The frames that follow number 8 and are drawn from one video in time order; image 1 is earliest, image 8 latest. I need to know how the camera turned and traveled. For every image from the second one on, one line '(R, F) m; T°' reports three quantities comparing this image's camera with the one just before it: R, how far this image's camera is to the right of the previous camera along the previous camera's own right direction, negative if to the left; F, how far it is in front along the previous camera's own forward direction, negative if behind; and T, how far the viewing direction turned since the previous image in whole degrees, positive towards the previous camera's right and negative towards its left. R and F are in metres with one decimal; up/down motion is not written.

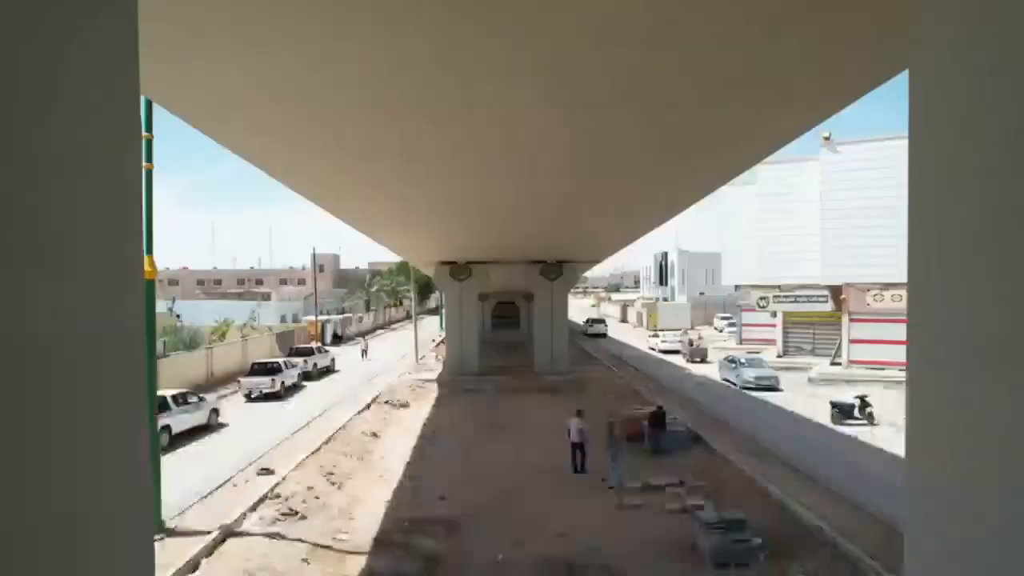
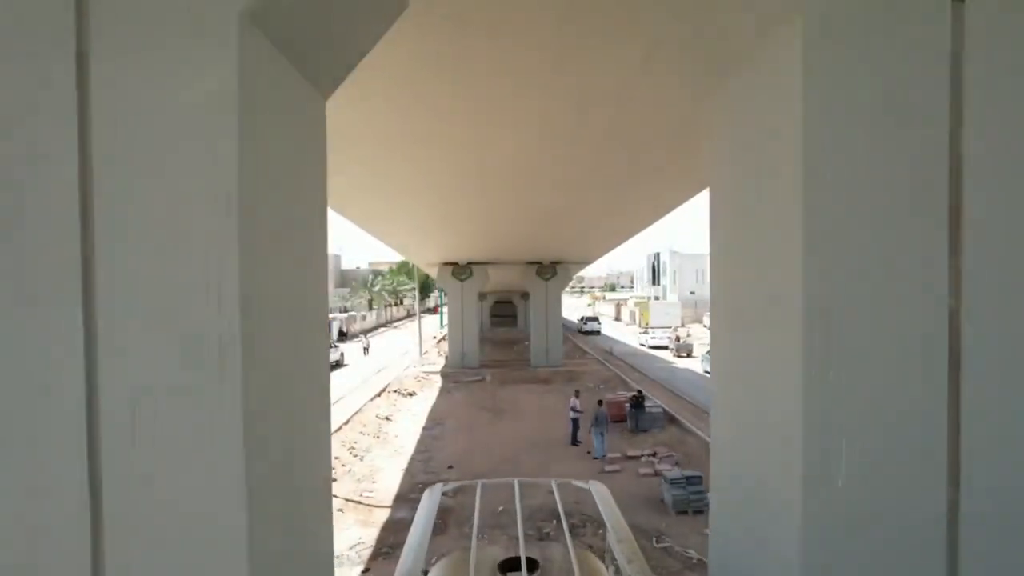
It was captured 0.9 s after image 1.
(0.0, -1.9) m; 0°
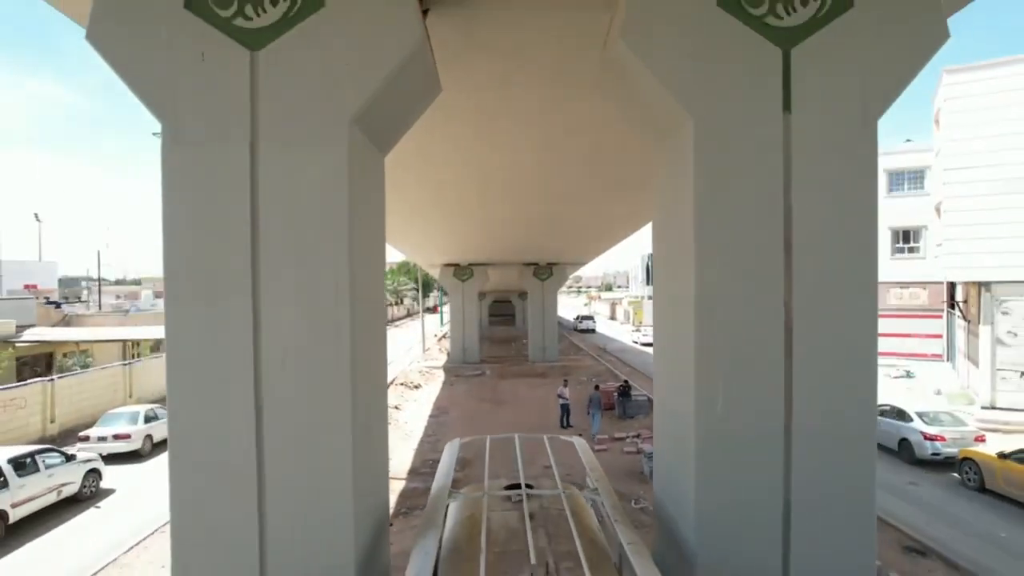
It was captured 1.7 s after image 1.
(0.0, -1.6) m; 0°
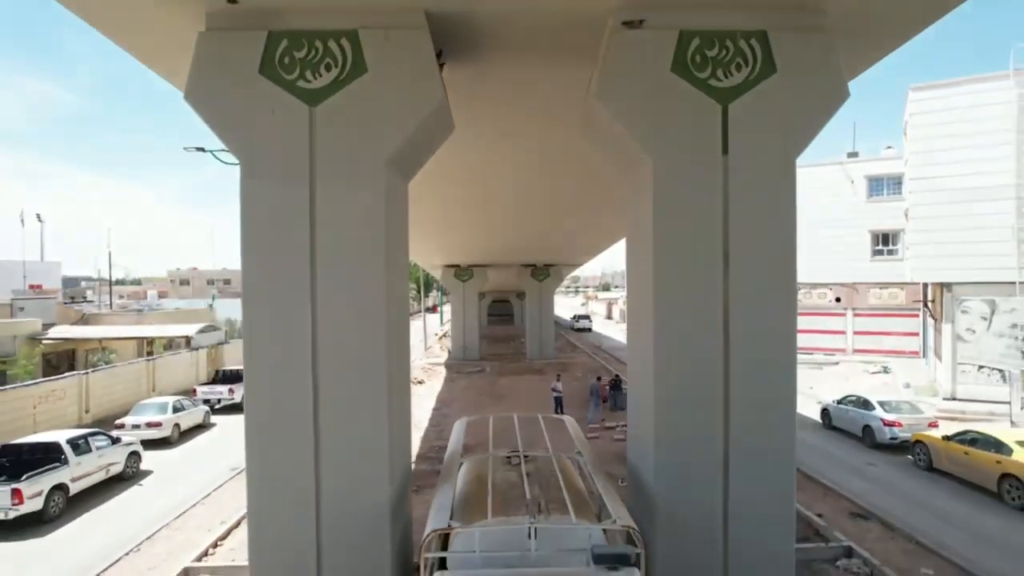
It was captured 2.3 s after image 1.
(0.0, -1.2) m; 0°
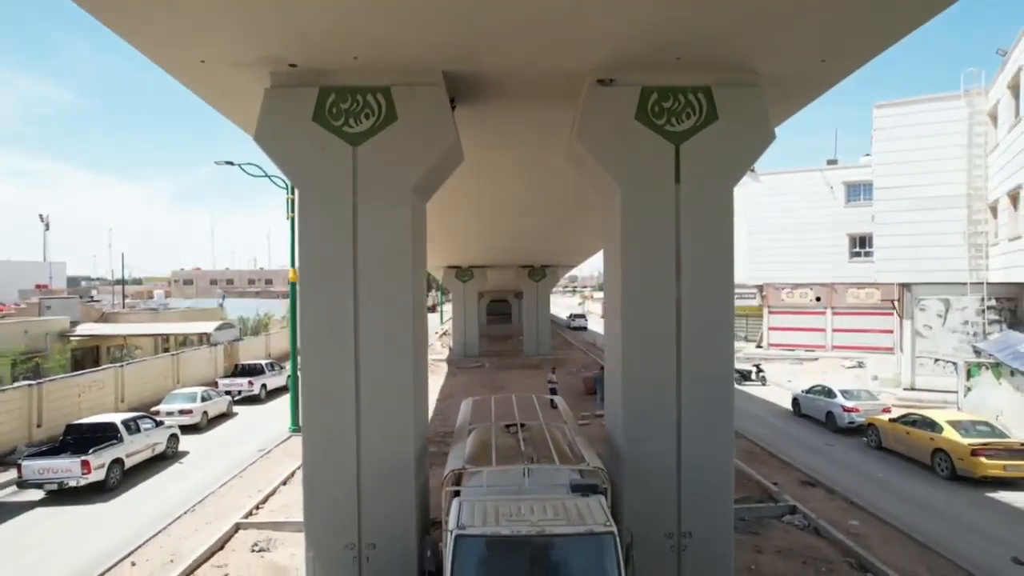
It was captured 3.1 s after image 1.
(0.0, -1.4) m; 0°
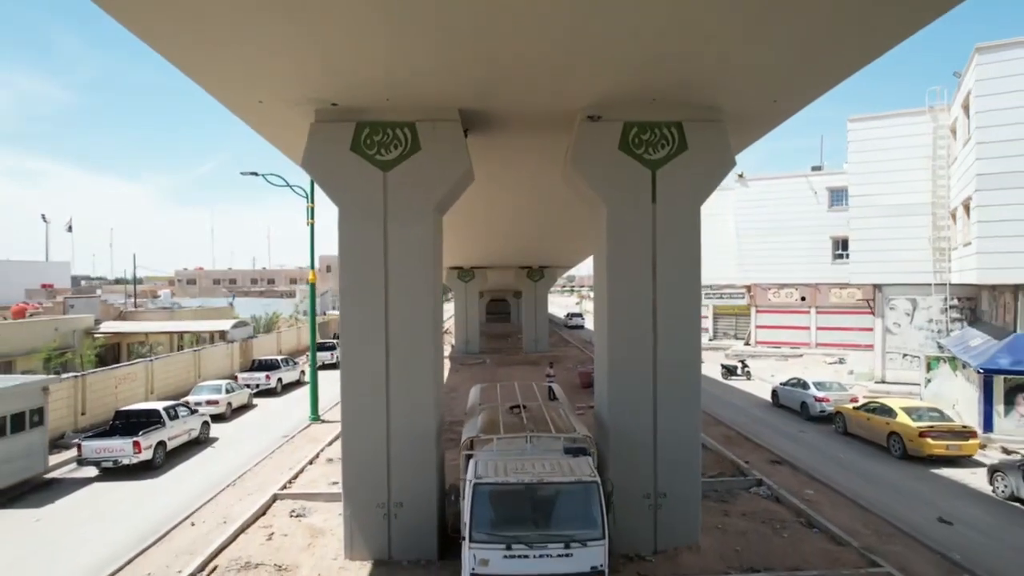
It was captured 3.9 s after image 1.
(-0.1, -1.3) m; 0°
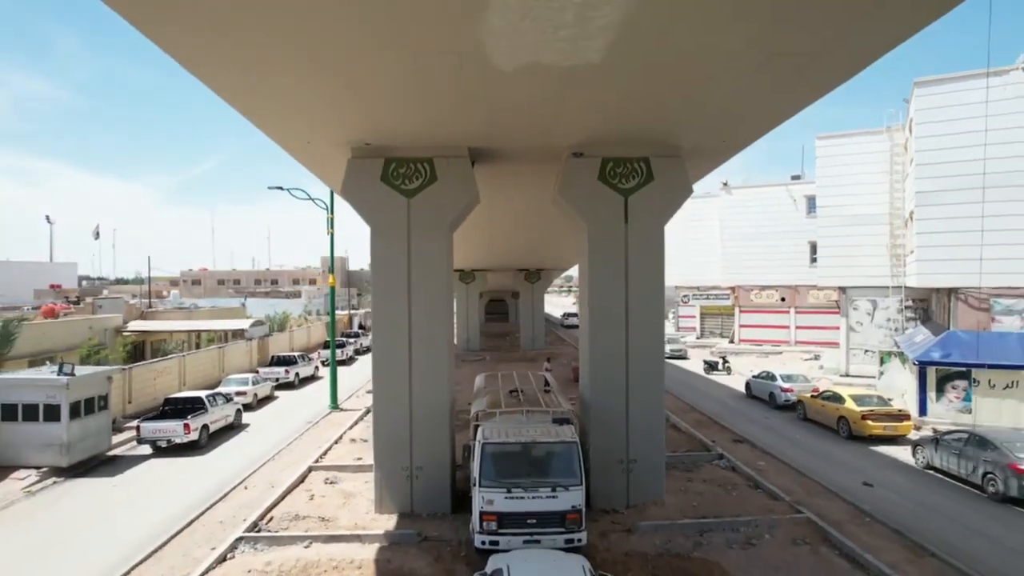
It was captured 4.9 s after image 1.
(0.0, -1.8) m; 0°
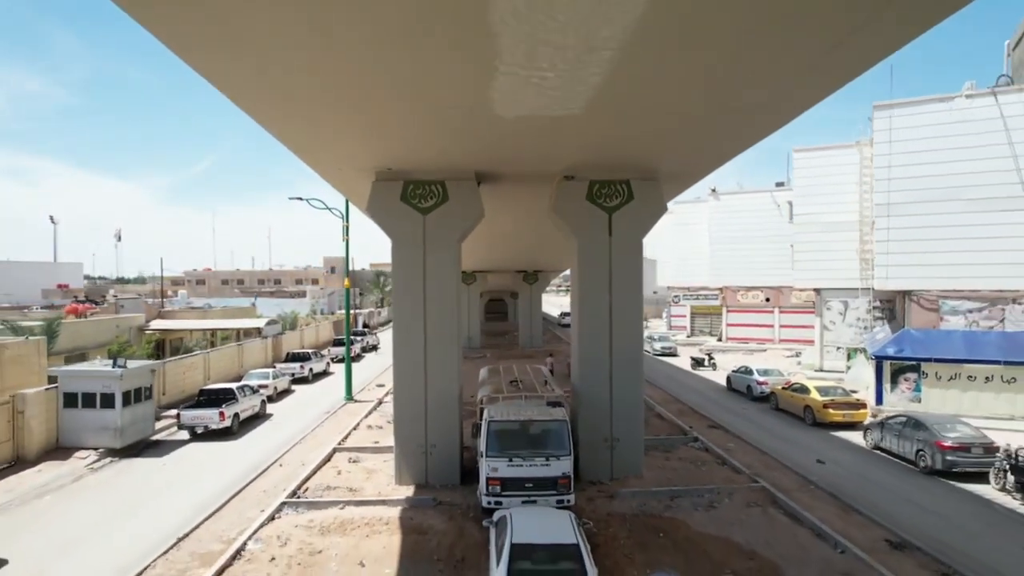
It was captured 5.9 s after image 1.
(0.0, -1.6) m; 0°
